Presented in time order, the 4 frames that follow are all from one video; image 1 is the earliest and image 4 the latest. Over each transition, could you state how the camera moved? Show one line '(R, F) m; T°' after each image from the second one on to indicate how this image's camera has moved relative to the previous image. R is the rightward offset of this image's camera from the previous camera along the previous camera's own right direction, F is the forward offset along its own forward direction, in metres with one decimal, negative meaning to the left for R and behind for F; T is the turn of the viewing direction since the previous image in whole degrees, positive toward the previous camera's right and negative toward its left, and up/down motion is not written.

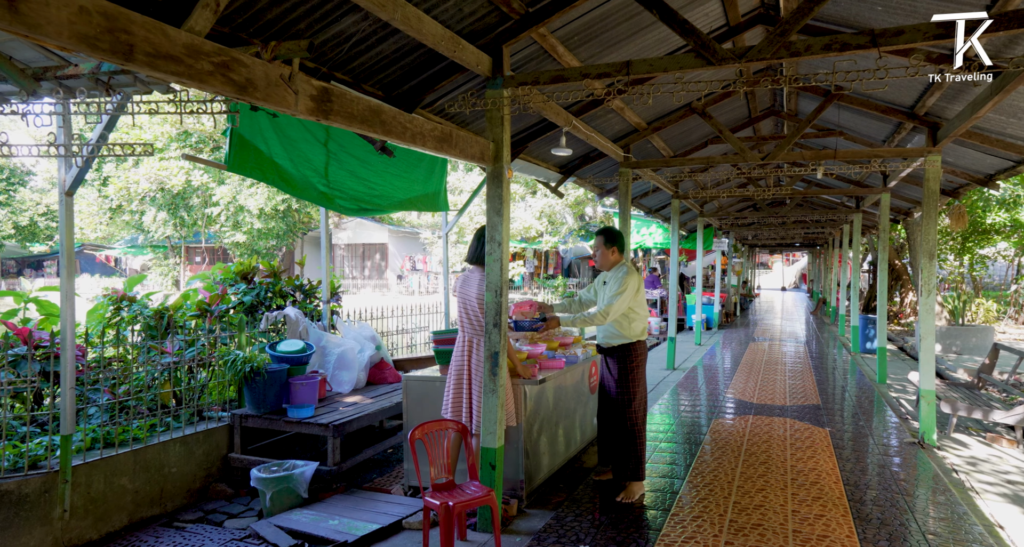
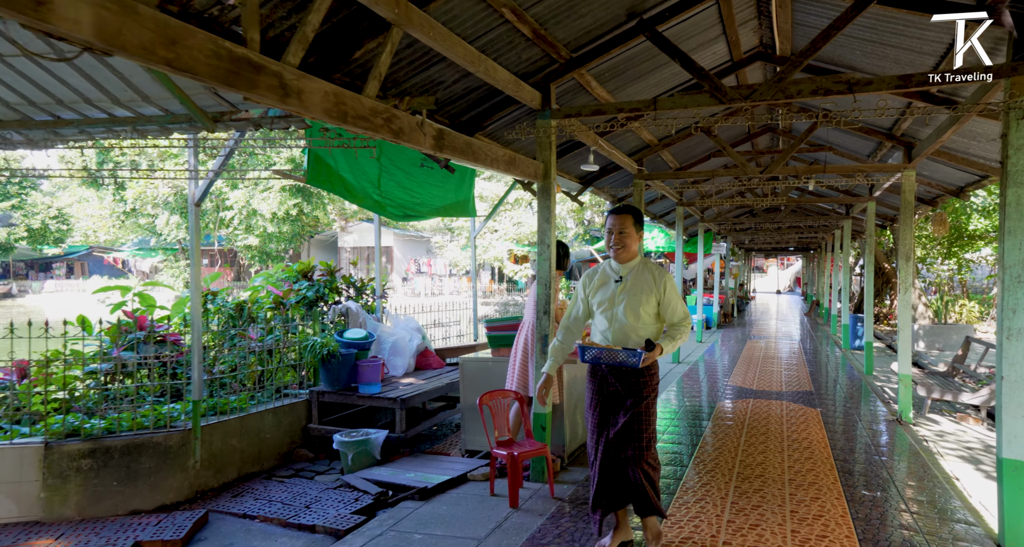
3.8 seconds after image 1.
(-0.4, -1.0) m; 0°
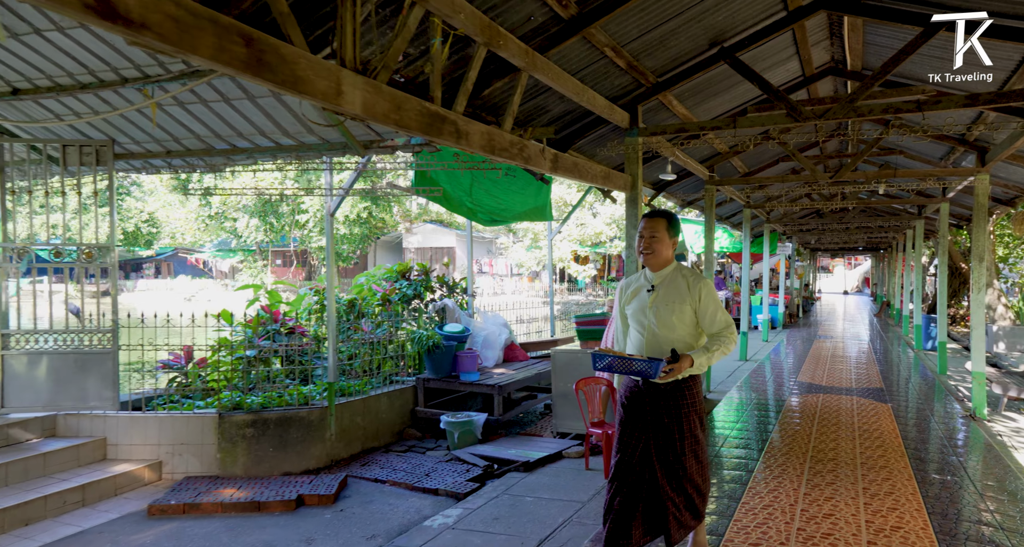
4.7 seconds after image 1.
(-0.3, -0.8) m; -5°
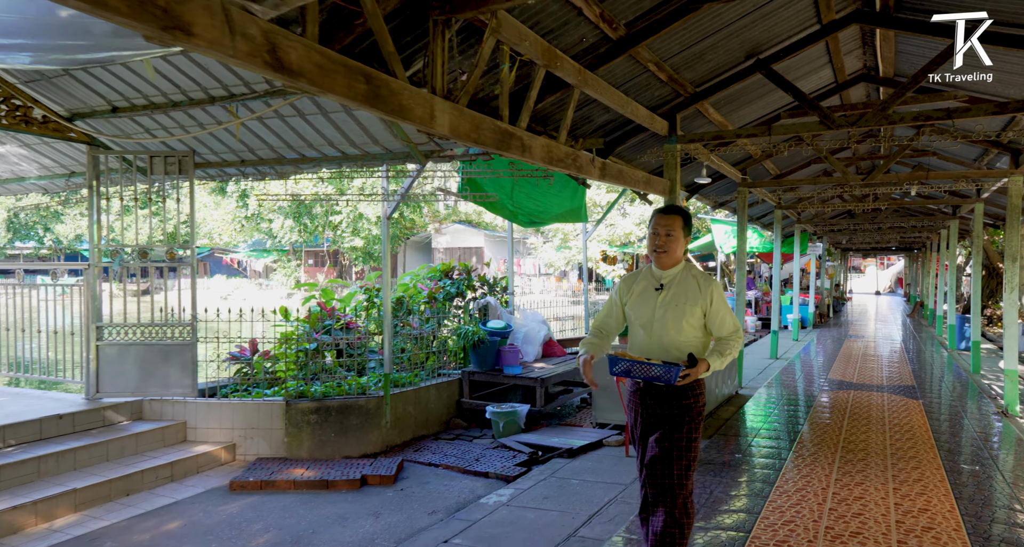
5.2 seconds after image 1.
(-0.2, -0.4) m; -2°
